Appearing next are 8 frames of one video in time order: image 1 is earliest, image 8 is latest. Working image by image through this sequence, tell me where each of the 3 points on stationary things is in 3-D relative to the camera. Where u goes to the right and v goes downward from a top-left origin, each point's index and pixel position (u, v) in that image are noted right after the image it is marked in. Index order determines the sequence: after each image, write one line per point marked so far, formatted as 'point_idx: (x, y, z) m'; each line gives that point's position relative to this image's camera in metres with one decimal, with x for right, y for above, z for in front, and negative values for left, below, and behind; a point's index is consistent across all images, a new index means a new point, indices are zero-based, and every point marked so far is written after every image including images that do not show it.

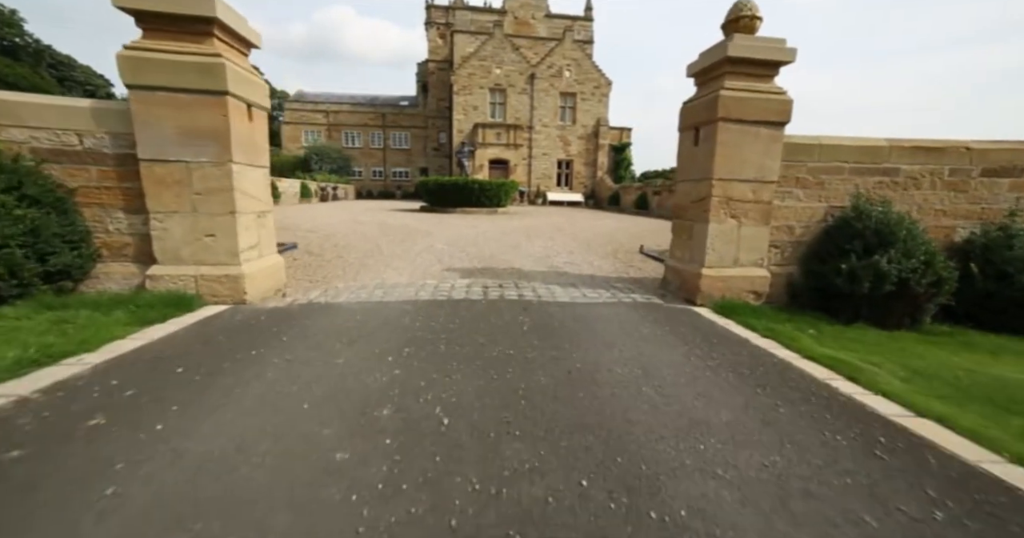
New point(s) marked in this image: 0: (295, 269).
0: (-2.1, 0.0, +4.0) m
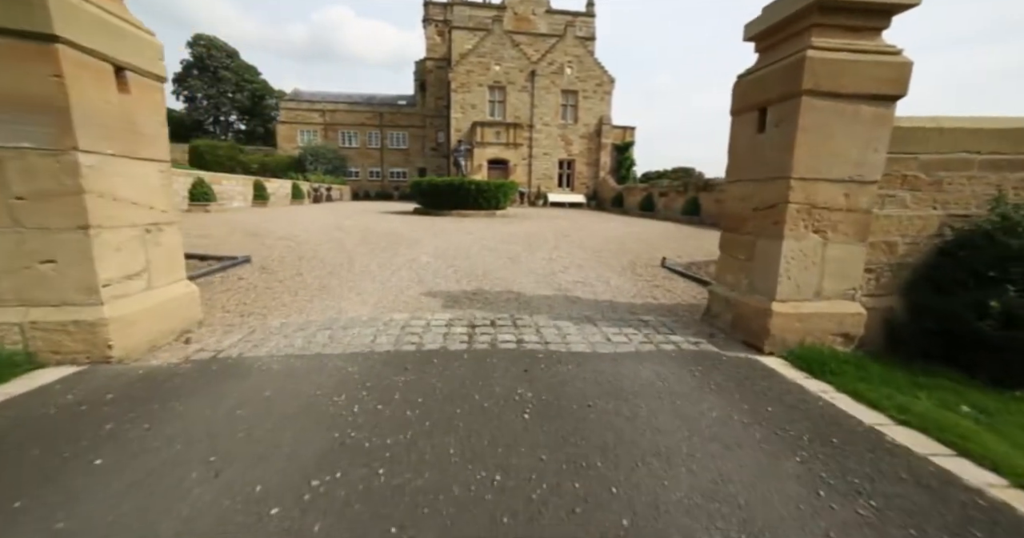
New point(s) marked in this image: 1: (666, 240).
0: (-2.1, -0.2, +3.1) m
1: (+2.9, +0.5, +7.8) m
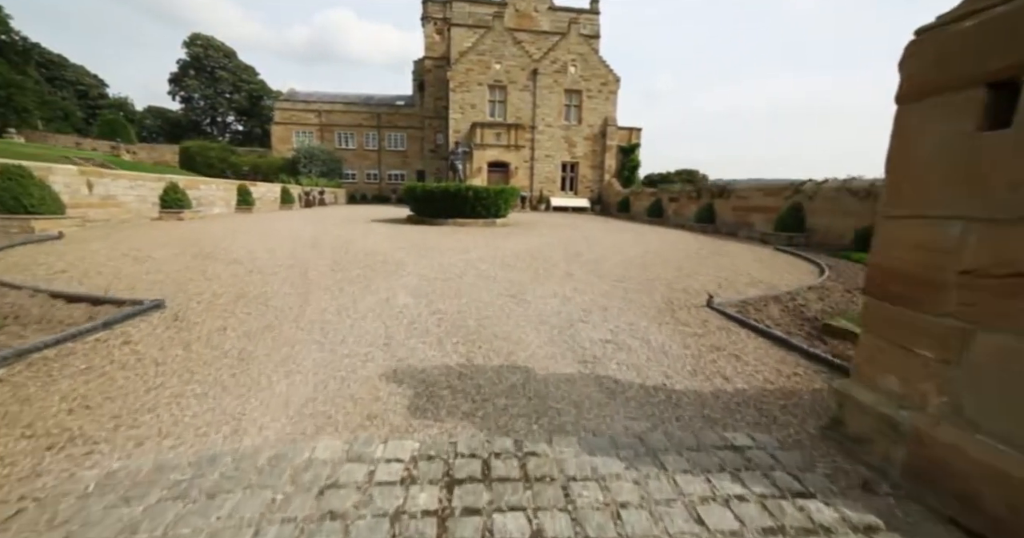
0: (-2.1, -0.5, +2.0) m
1: (+3.0, +0.1, +6.7) m
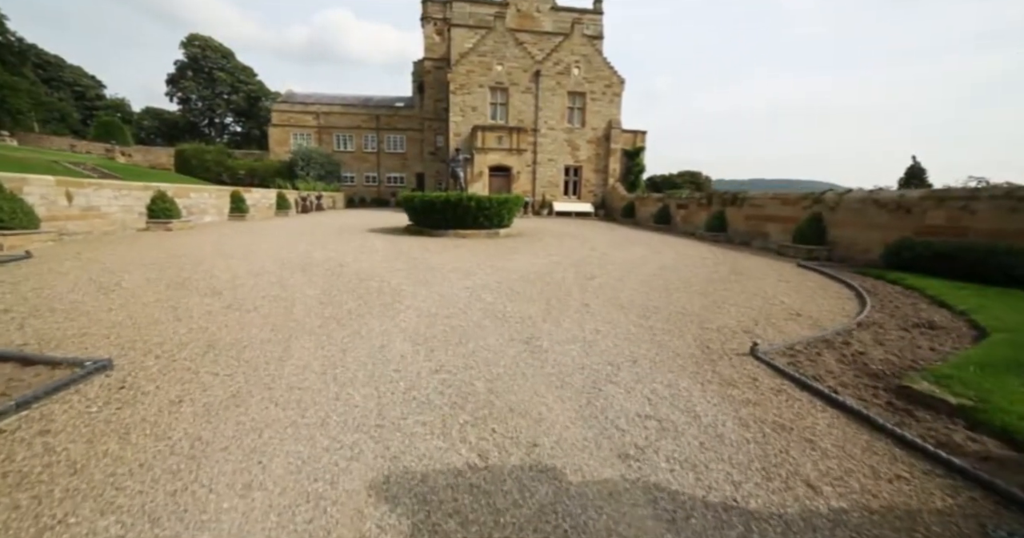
0: (-2.0, -0.9, +1.5) m
1: (+3.1, -0.2, +6.2) m
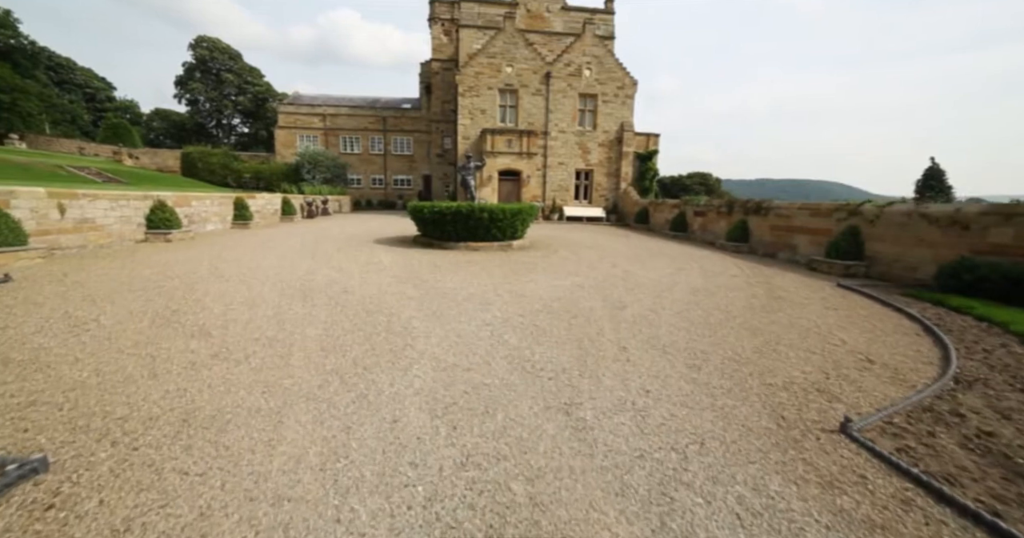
0: (-1.8, -1.3, +0.9) m
1: (+3.4, -0.6, +5.5) m
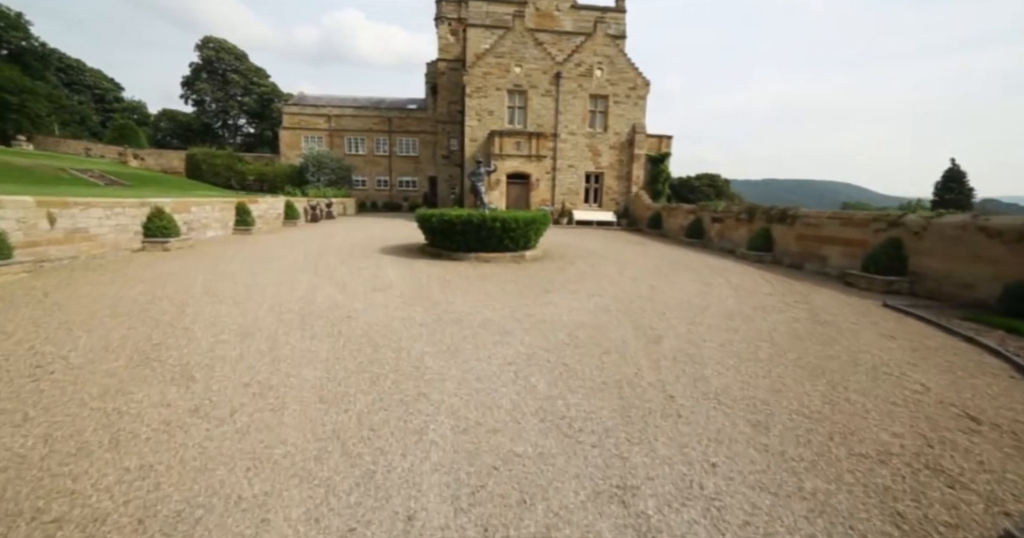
0: (-1.5, -1.6, +0.4) m
1: (+3.6, -0.9, +4.9) m
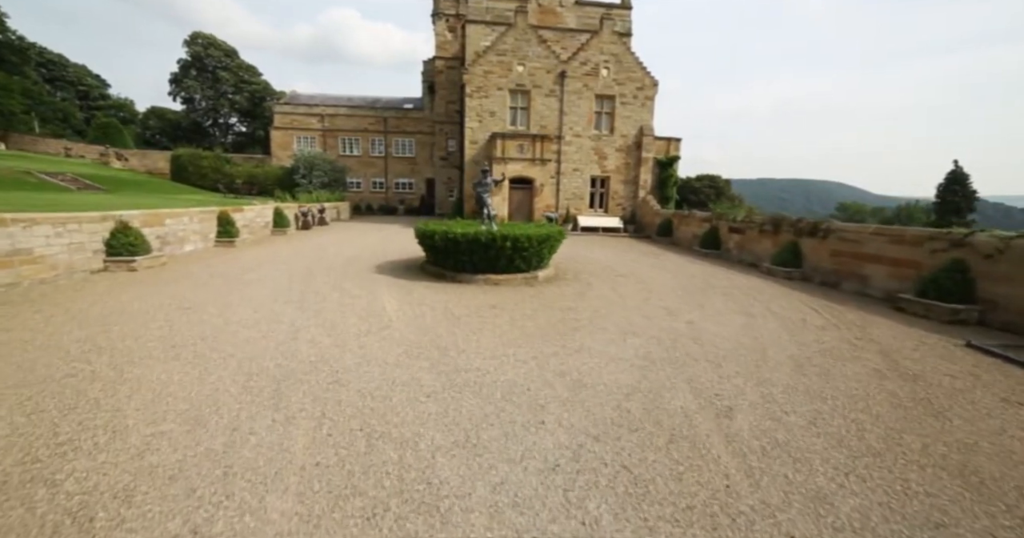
0: (-1.2, -2.1, -0.8) m
1: (+4.0, -1.5, +3.9) m
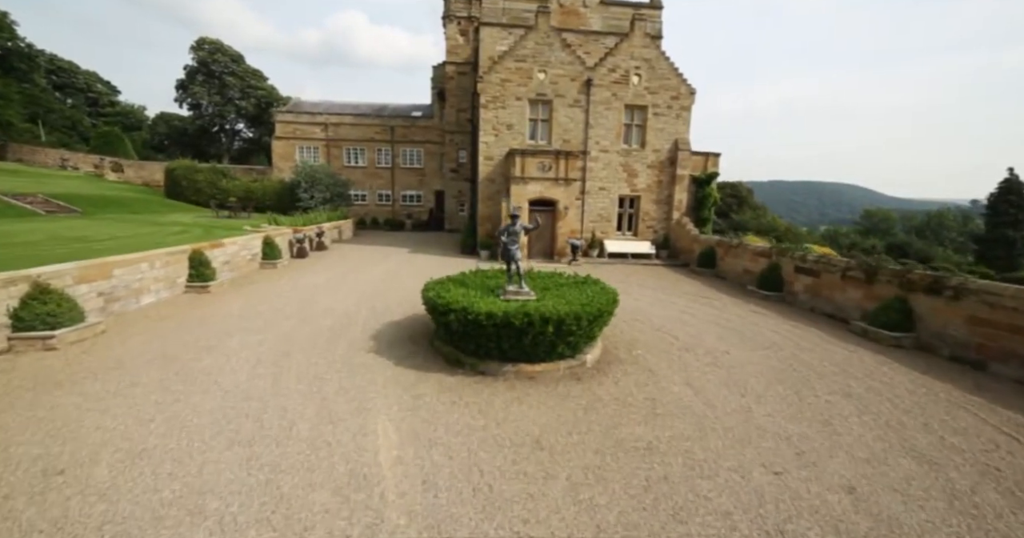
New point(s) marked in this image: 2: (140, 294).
0: (-0.7, -3.5, -3.2) m
1: (+4.5, -2.9, +1.4) m
2: (-9.0, -0.7, +9.8) m
